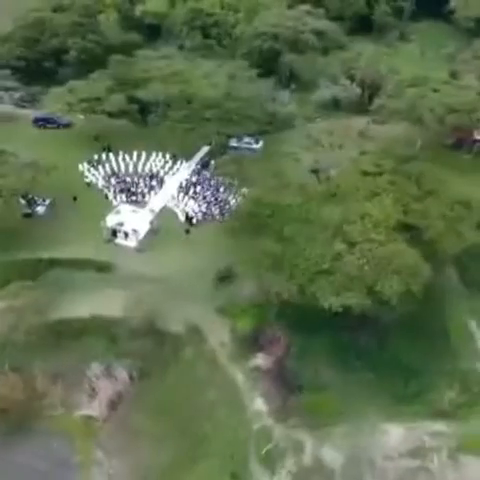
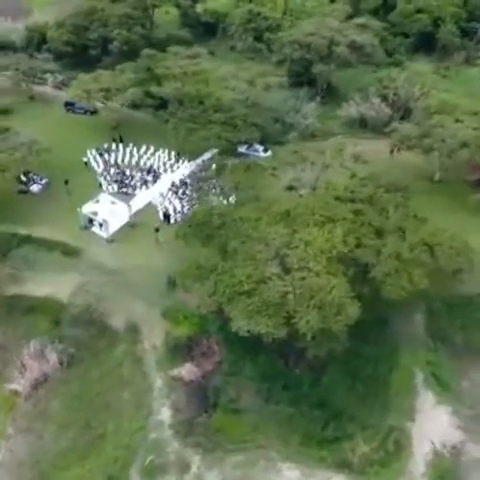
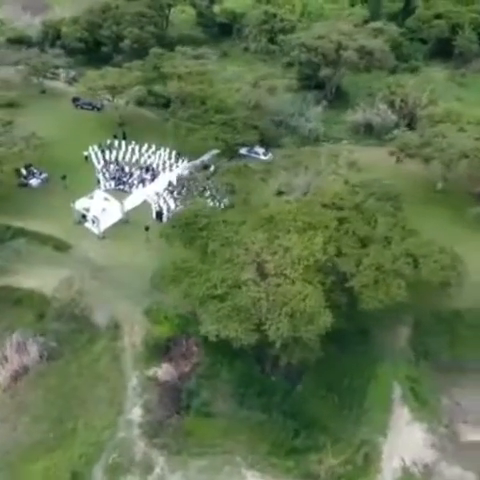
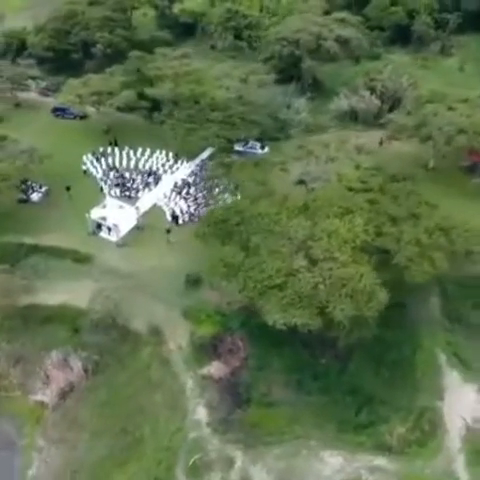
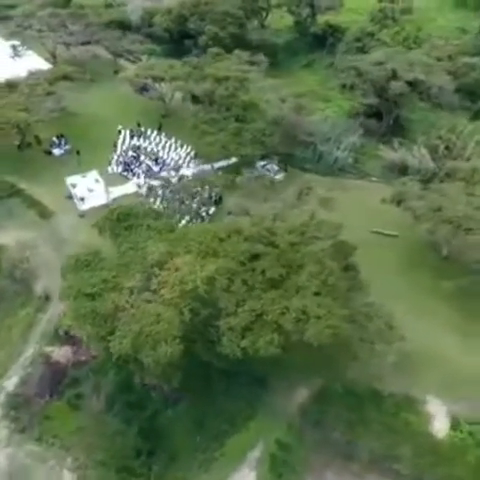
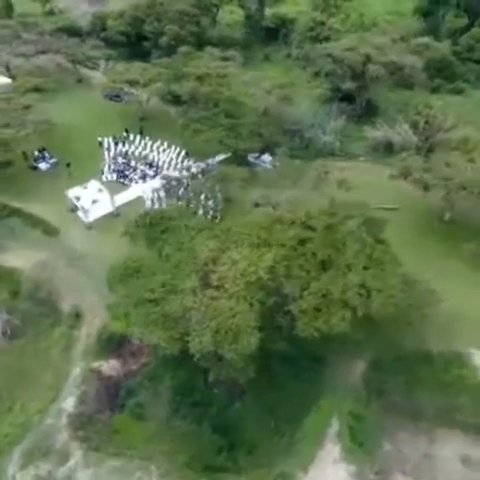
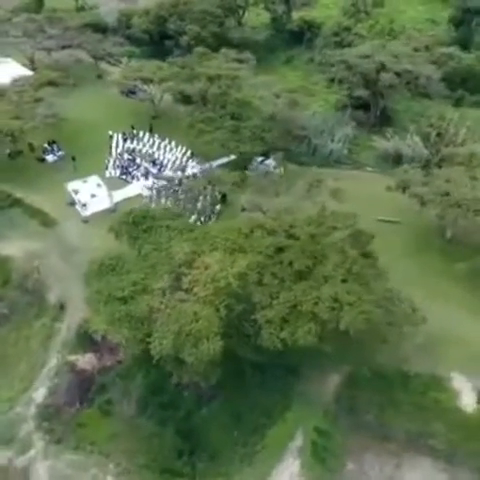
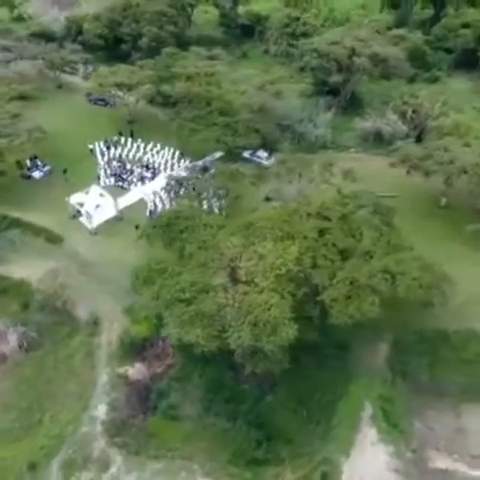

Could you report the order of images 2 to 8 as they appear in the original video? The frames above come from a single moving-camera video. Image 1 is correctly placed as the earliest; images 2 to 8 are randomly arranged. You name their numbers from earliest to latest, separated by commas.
4, 2, 3, 8, 6, 7, 5
